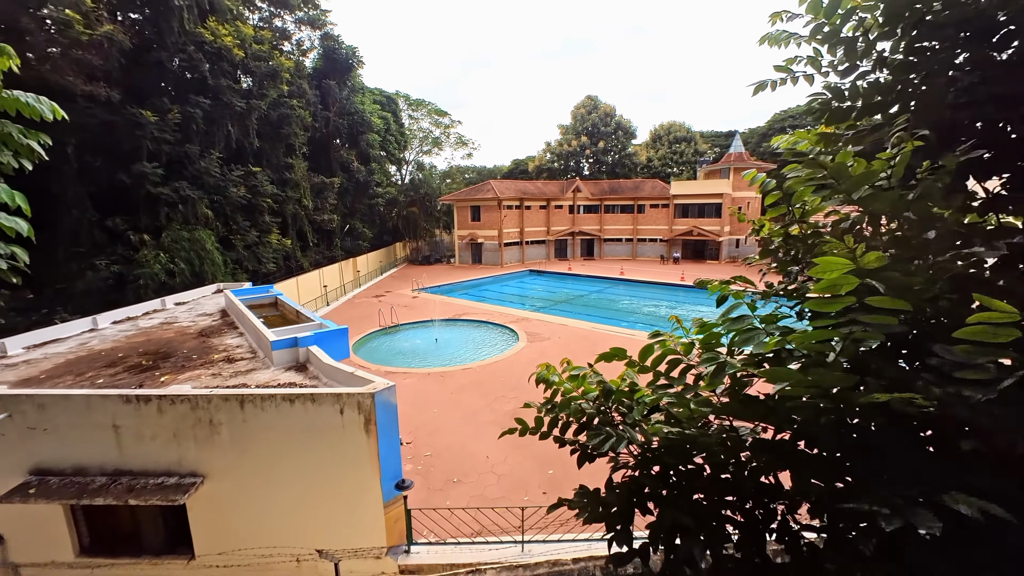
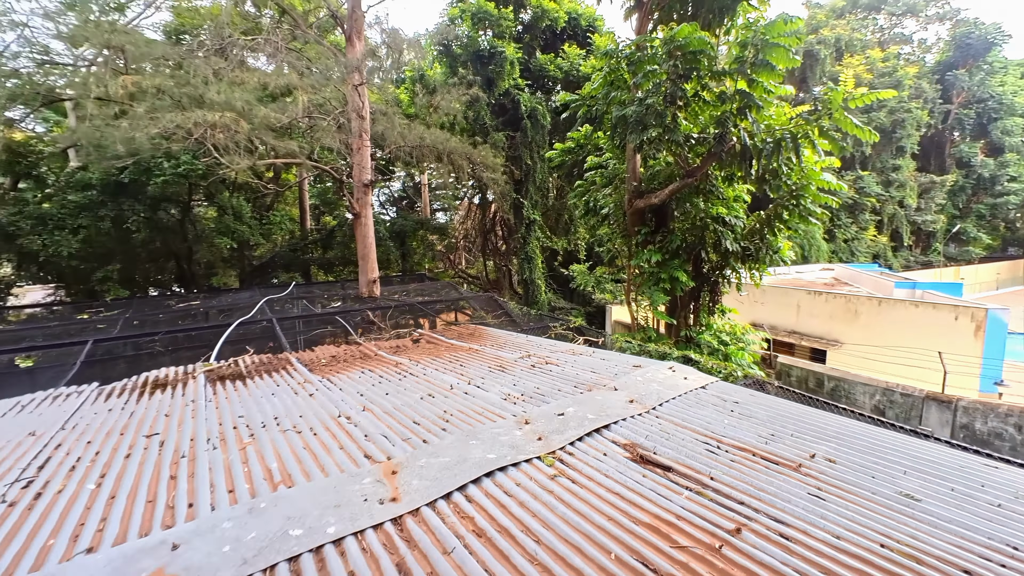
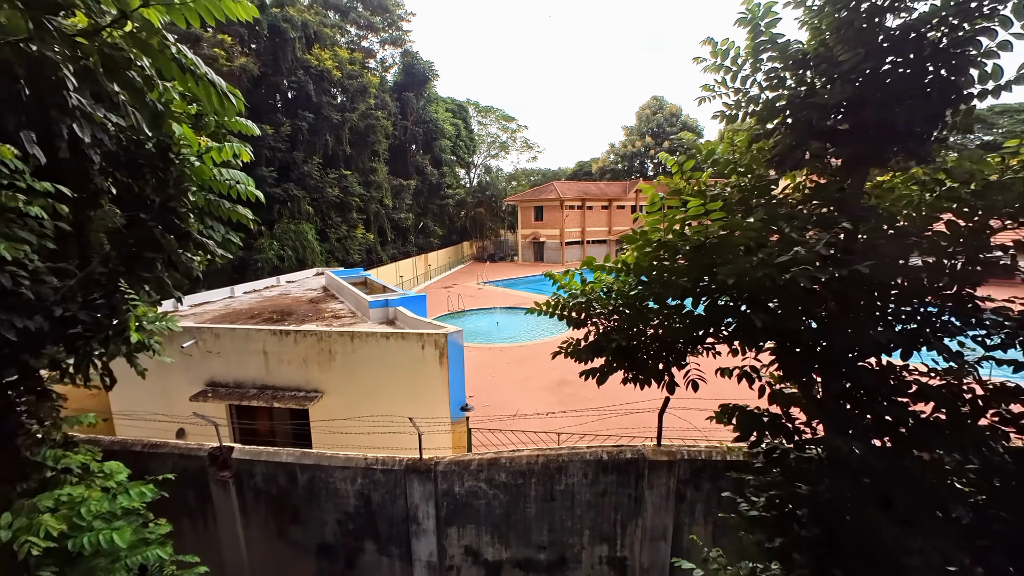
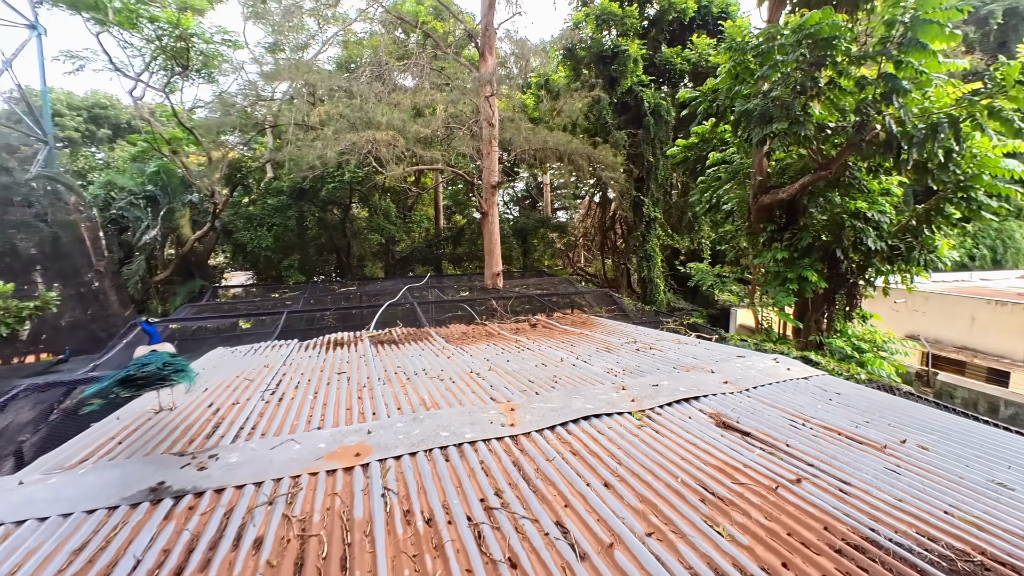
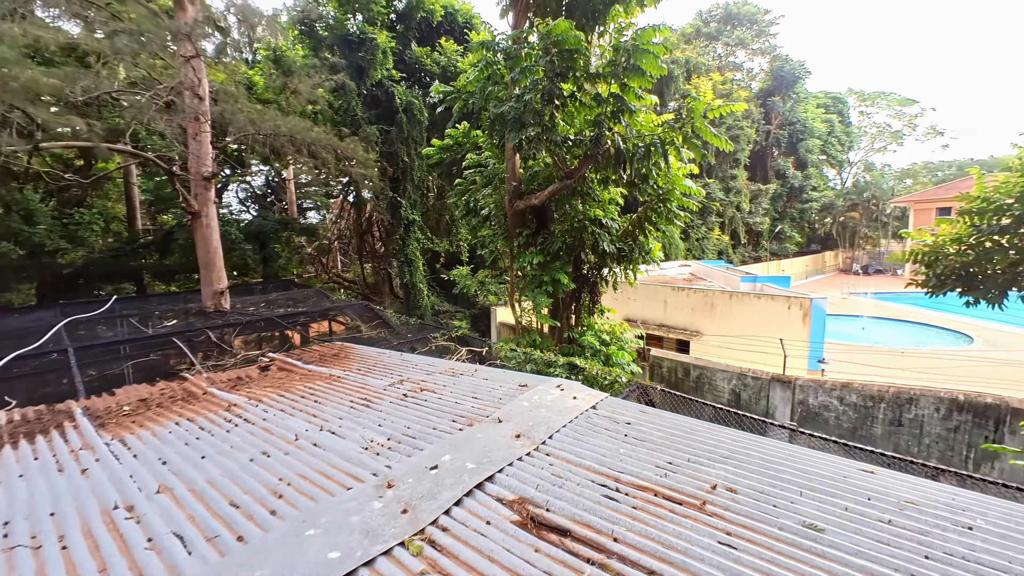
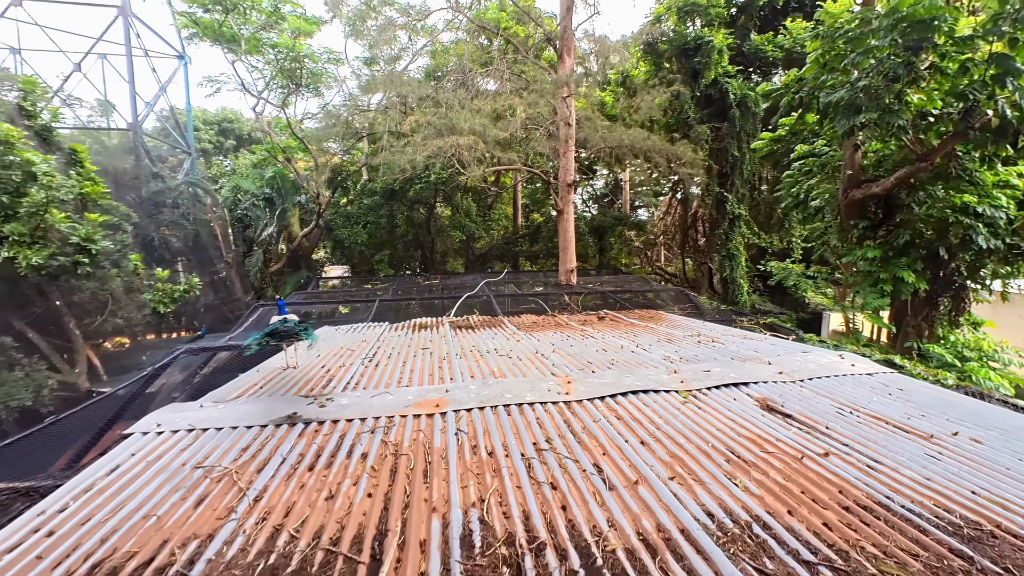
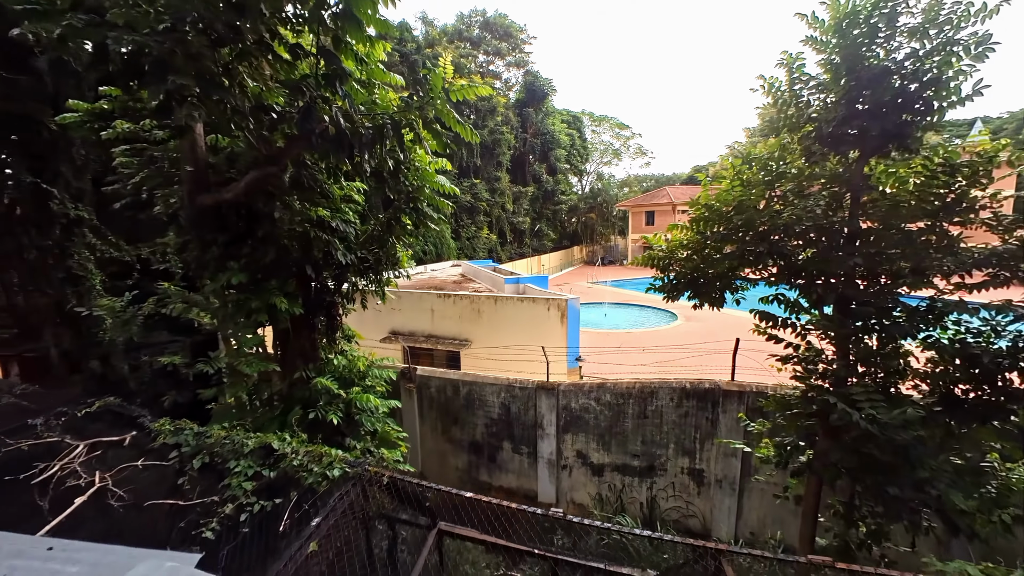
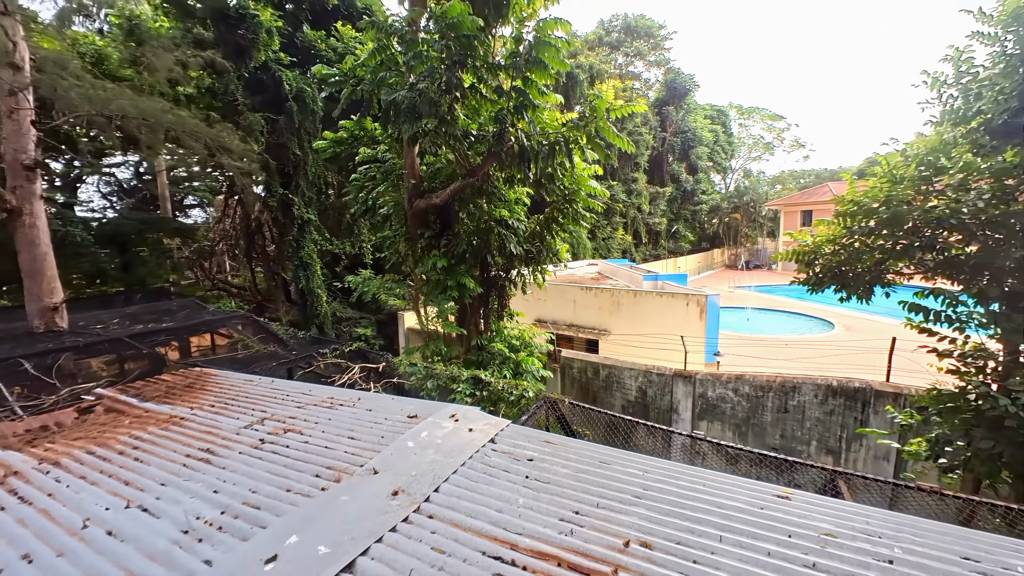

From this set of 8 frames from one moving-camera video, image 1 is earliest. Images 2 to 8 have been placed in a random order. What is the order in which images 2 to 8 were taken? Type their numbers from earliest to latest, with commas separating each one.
3, 7, 8, 5, 2, 4, 6
